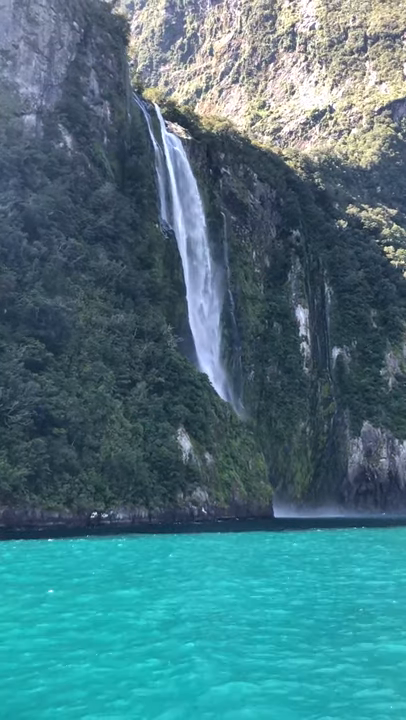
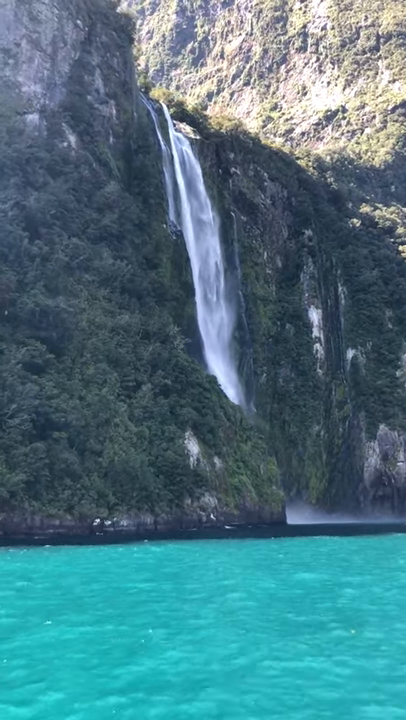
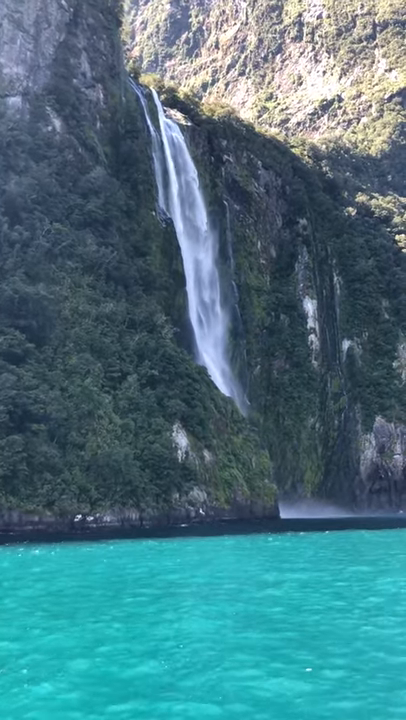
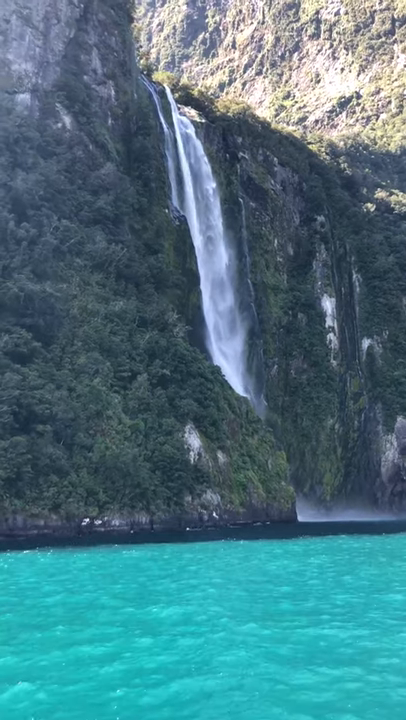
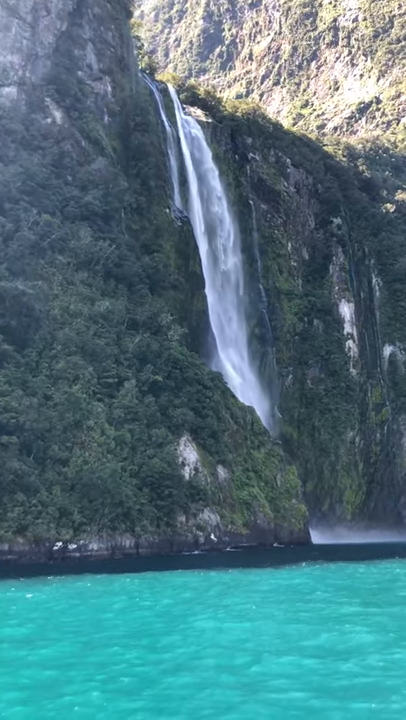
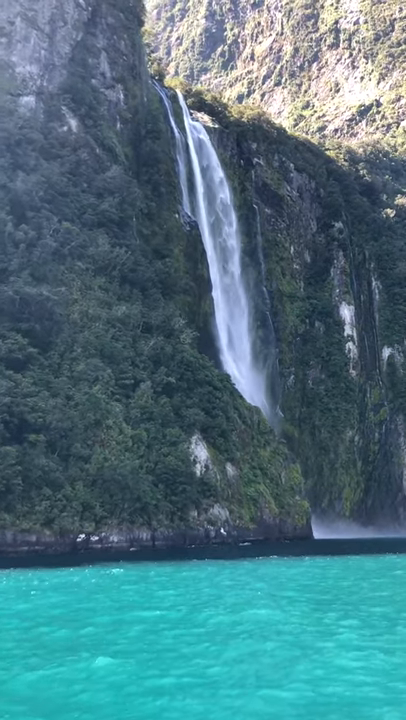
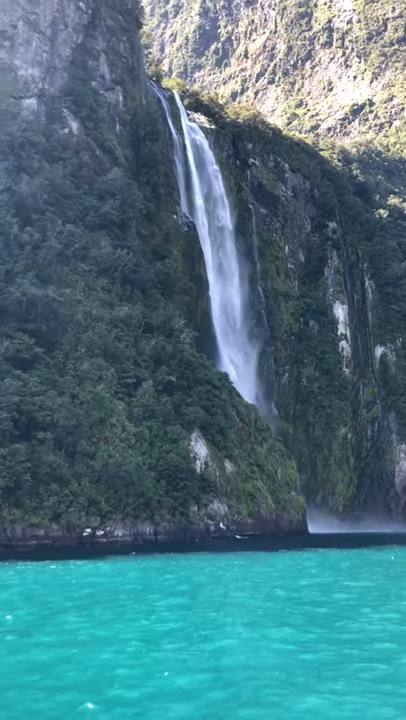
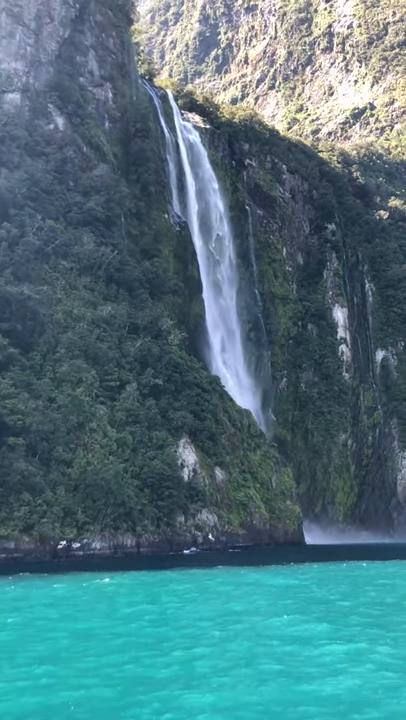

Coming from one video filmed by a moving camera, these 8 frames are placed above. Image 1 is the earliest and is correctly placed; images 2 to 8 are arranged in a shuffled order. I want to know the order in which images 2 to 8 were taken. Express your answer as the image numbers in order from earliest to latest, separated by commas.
2, 3, 4, 7, 6, 8, 5
